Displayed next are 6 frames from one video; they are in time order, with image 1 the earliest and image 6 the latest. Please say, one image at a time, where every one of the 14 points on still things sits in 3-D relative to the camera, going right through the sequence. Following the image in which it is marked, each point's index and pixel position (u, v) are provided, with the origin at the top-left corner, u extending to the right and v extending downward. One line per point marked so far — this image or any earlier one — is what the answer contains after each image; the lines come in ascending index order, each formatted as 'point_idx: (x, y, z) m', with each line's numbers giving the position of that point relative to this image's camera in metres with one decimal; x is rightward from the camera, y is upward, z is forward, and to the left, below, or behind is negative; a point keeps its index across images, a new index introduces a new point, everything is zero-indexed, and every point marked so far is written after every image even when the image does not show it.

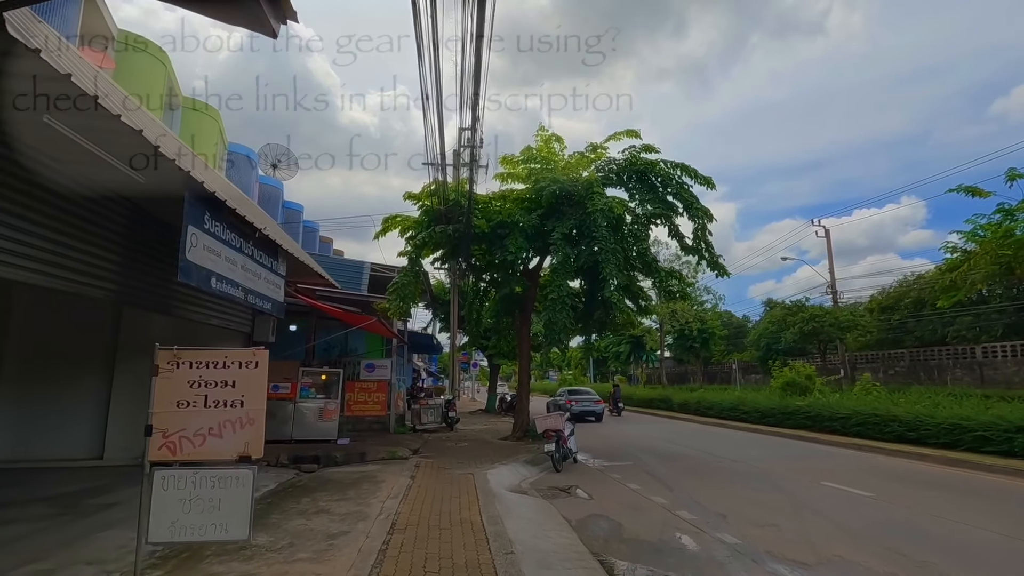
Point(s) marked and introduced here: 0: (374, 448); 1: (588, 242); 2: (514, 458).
0: (-3.0, -3.5, +11.8) m
1: (+1.9, +1.1, +13.3) m
2: (+0.1, -3.7, +11.7) m
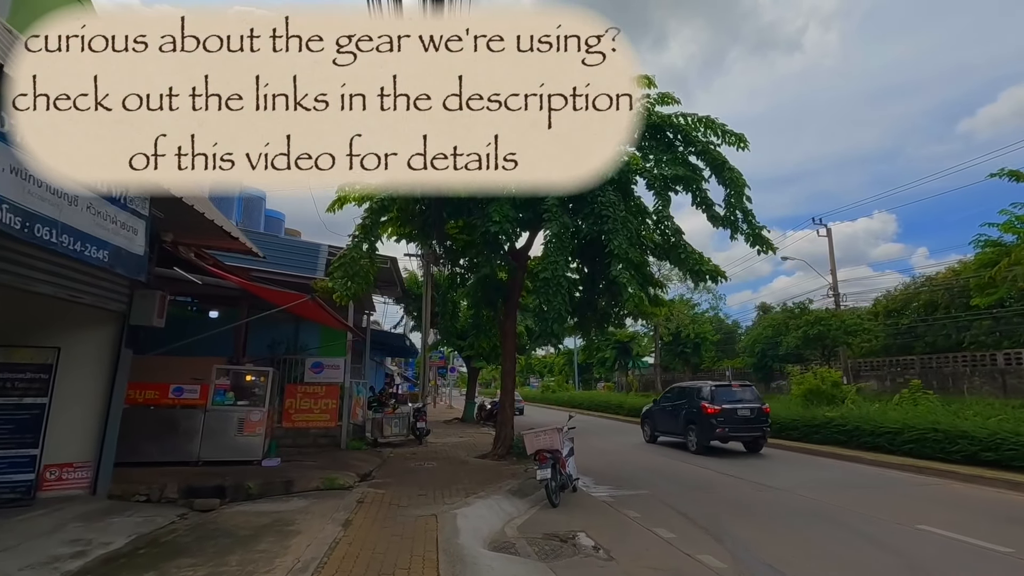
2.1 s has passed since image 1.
0: (-3.3, -3.0, +8.8) m
1: (+1.6, +1.5, +10.6) m
2: (-0.3, -3.3, +8.8) m
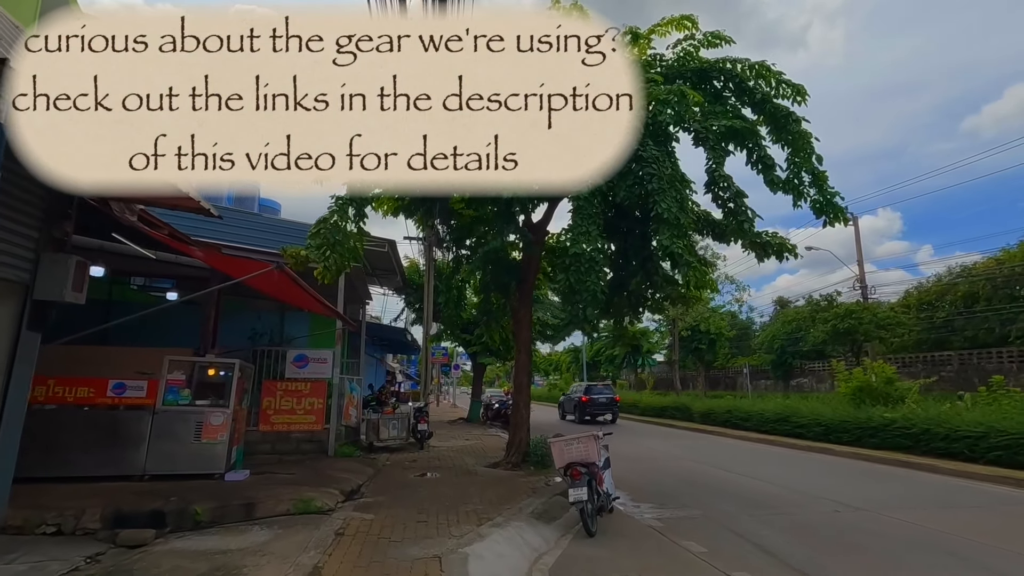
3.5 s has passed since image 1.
0: (-3.0, -2.6, +7.0) m
1: (+1.9, +1.9, +8.7) m
2: (0.0, -2.9, +7.0) m
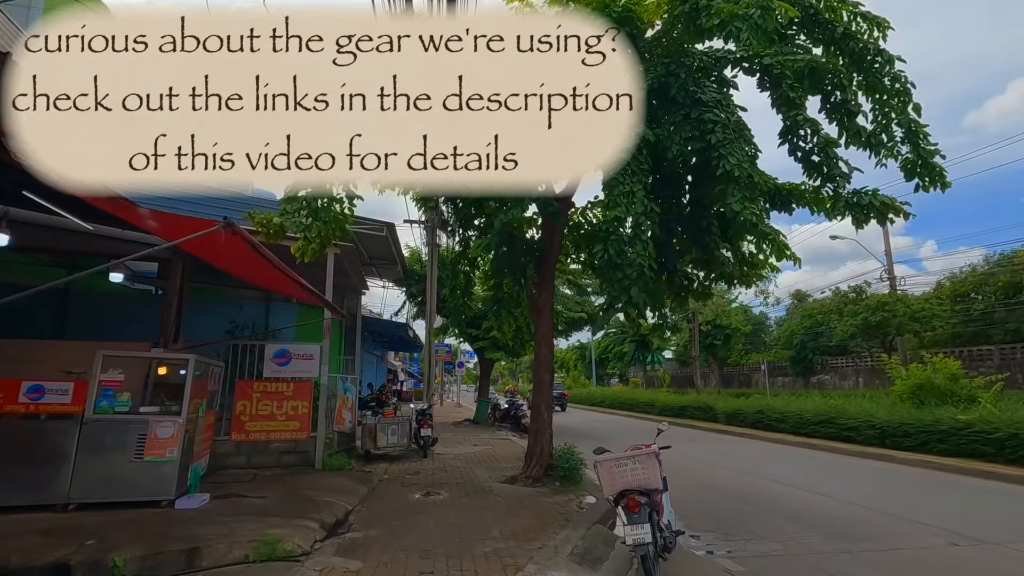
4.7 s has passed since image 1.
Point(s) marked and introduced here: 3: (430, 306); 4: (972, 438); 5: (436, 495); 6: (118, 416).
0: (-2.7, -2.4, +5.4) m
1: (+2.2, +2.2, +7.1) m
2: (+0.4, -2.6, +5.3) m
3: (-2.5, -0.6, +16.2) m
4: (+9.3, -3.0, +11.0) m
5: (-1.1, -3.0, +7.9) m
6: (-4.4, -1.4, +6.0) m
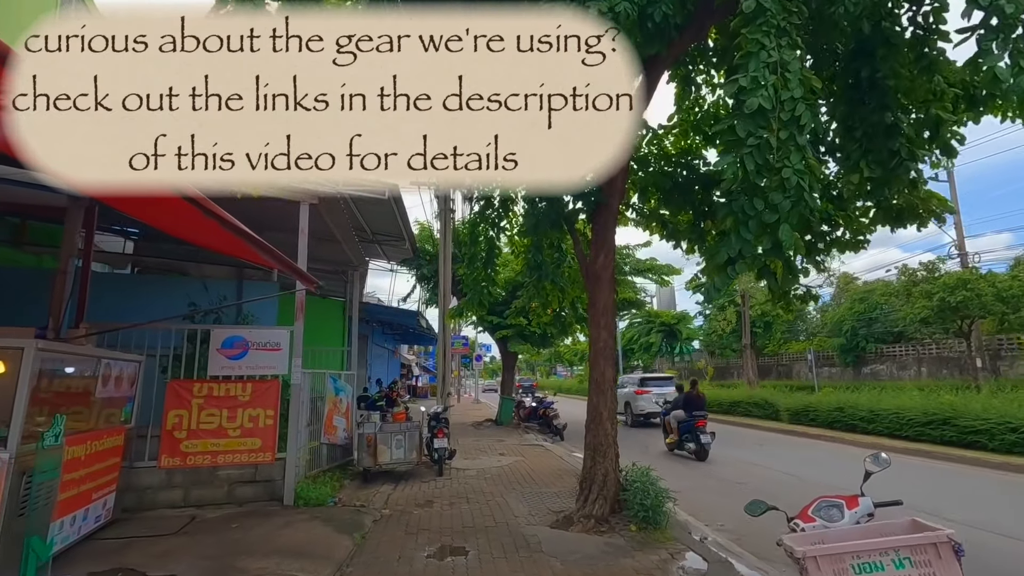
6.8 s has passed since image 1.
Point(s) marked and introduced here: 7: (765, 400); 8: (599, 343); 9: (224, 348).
0: (-2.2, -1.9, +2.7) m
1: (+2.7, +2.7, +4.2) m
2: (+0.9, -2.1, +2.6) m
3: (-1.7, 0.0, +13.5) m
4: (+9.9, -2.4, +8.0) m
5: (-0.6, -2.5, +5.2) m
6: (-3.9, -1.0, +3.4) m
7: (+8.9, -3.9, +19.2) m
8: (+1.1, -0.7, +6.6) m
9: (-3.4, -0.7, +6.4) m
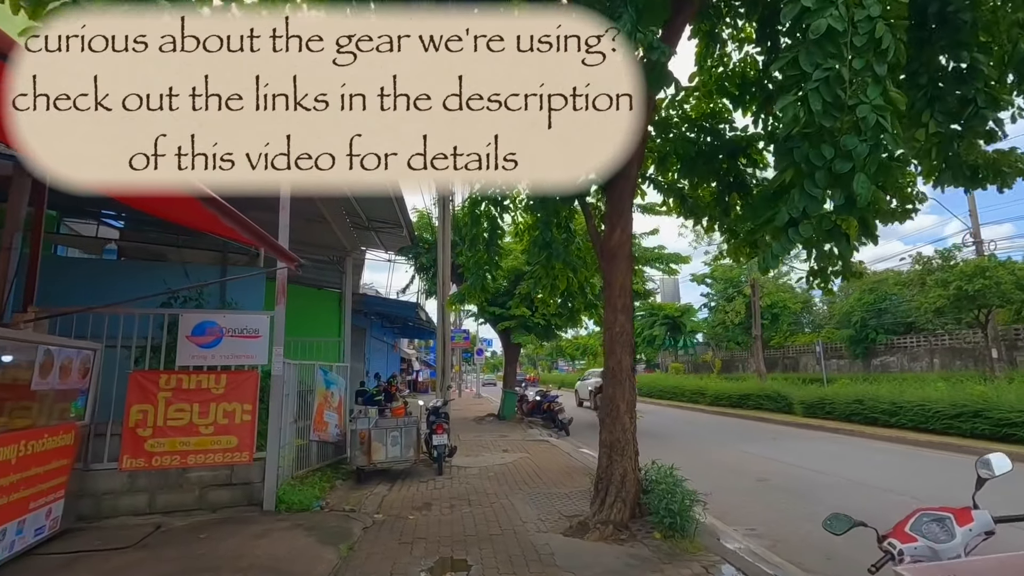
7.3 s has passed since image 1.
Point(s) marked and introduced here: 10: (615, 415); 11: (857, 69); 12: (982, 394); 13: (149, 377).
0: (-2.1, -1.7, +2.0) m
1: (+2.7, +2.9, +3.5) m
2: (+0.9, -1.9, +1.9) m
3: (-1.6, +0.3, +12.8) m
4: (+10.0, -2.1, +7.3) m
5: (-0.5, -2.3, +4.5) m
6: (-3.8, -0.8, +2.7) m
7: (+9.0, -3.5, +18.5) m
8: (+1.1, -0.4, +5.9) m
9: (-3.4, -0.5, +5.7) m
10: (+1.1, -1.3, +5.6) m
11: (+2.0, +1.4, +3.5) m
12: (+10.1, -2.3, +11.7) m
13: (-3.6, -0.9, +5.5) m
